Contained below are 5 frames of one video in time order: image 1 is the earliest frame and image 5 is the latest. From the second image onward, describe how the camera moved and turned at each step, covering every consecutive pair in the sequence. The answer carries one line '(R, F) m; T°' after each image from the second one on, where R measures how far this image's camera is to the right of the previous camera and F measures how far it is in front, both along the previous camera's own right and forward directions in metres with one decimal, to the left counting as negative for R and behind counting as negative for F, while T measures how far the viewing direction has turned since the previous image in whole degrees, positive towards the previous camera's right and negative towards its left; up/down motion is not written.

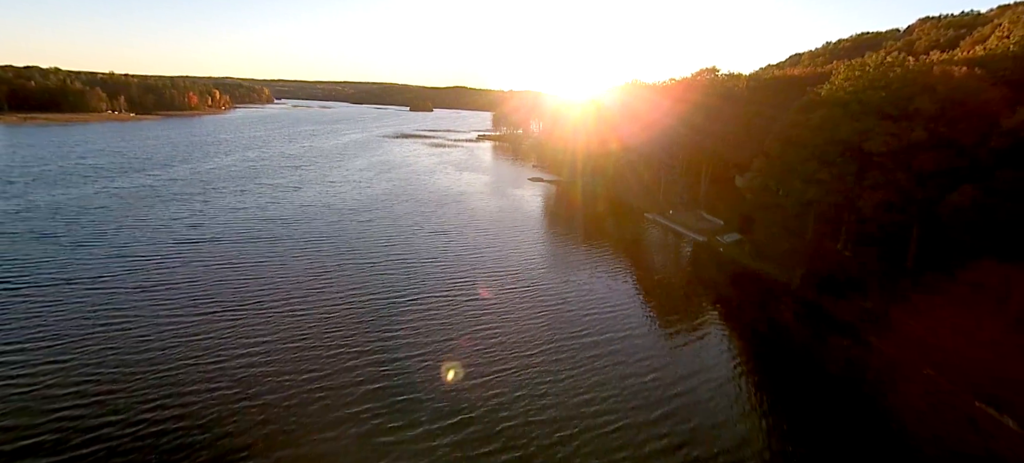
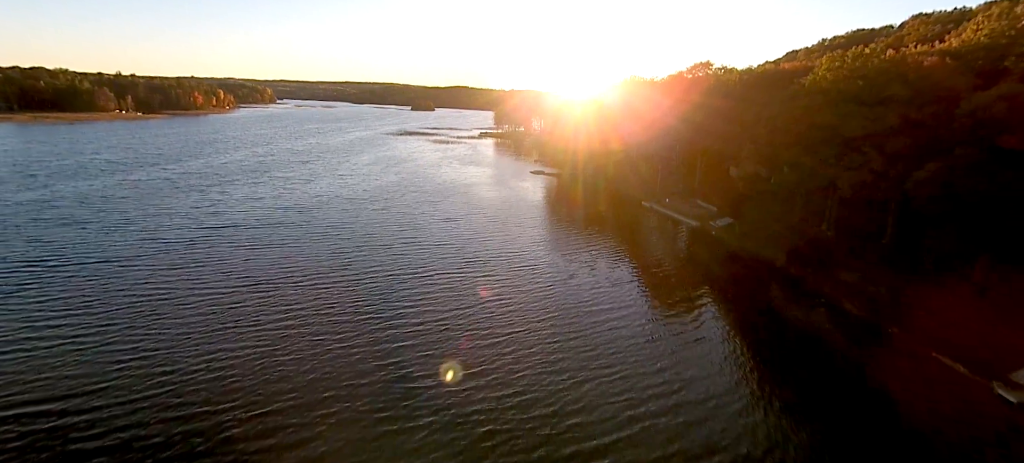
(-0.2, -2.0) m; 0°
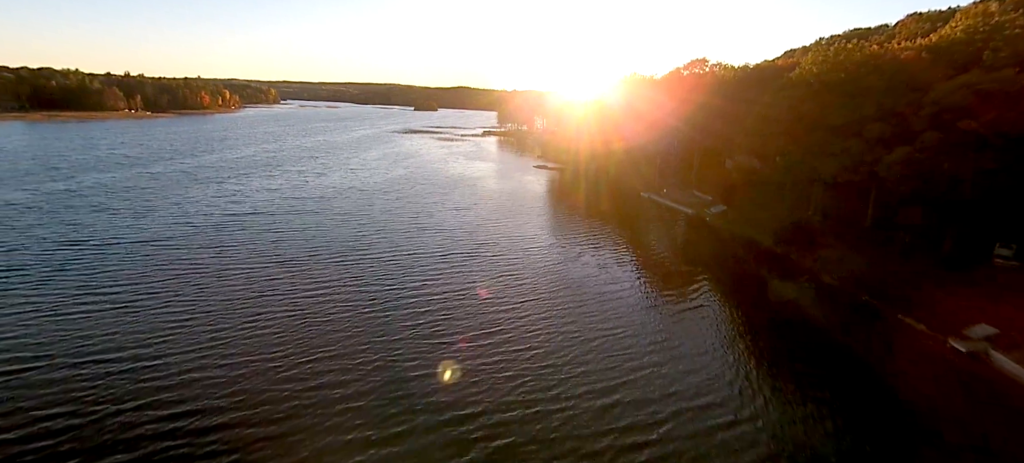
(-0.2, -2.0) m; 0°
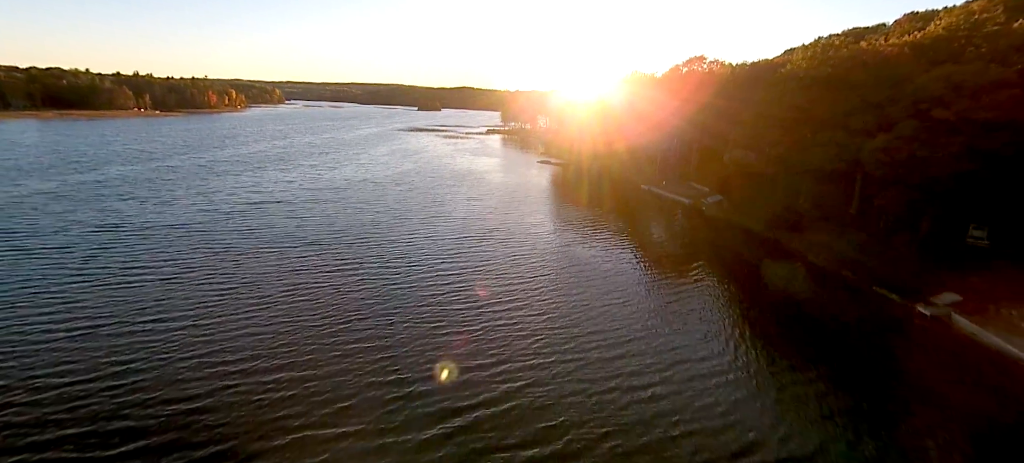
(-0.3, -1.9) m; 0°
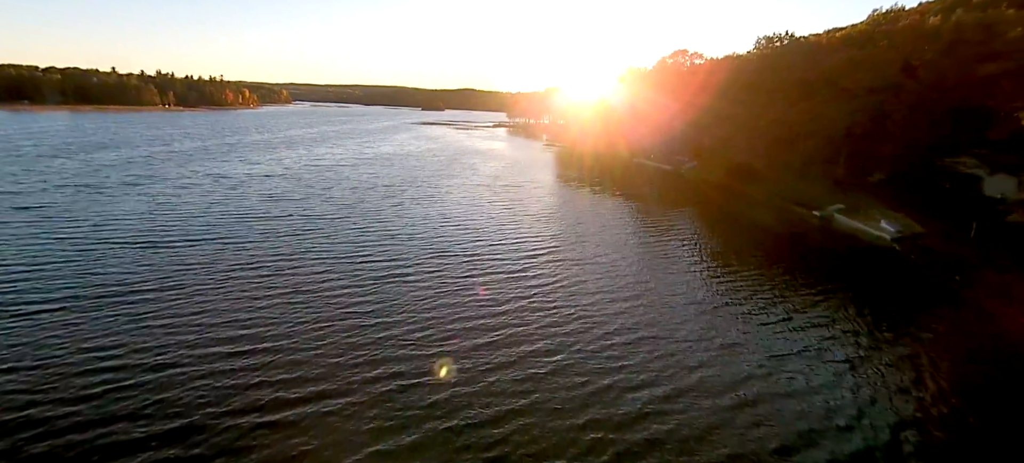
(-1.4, -8.9) m; 0°
